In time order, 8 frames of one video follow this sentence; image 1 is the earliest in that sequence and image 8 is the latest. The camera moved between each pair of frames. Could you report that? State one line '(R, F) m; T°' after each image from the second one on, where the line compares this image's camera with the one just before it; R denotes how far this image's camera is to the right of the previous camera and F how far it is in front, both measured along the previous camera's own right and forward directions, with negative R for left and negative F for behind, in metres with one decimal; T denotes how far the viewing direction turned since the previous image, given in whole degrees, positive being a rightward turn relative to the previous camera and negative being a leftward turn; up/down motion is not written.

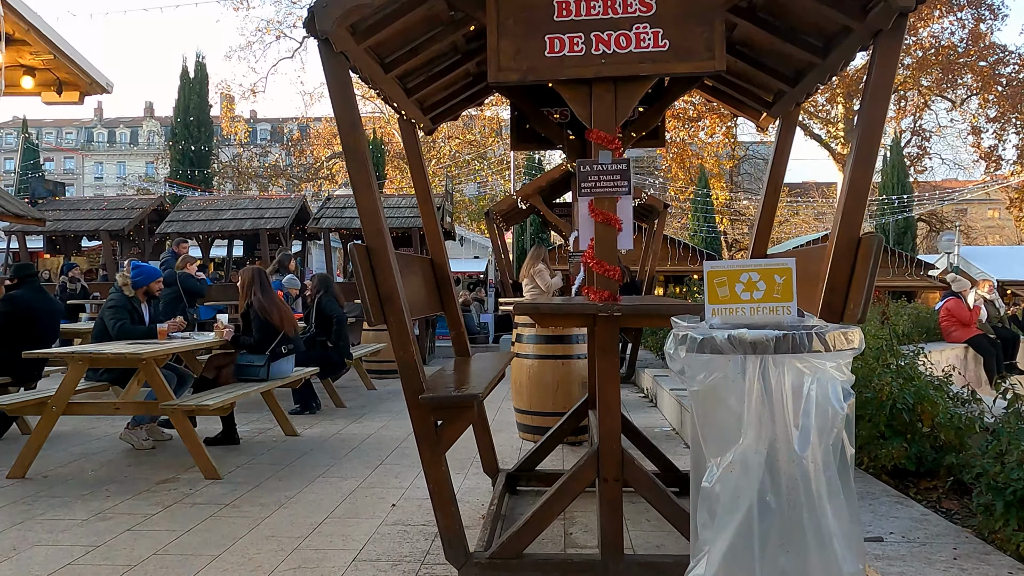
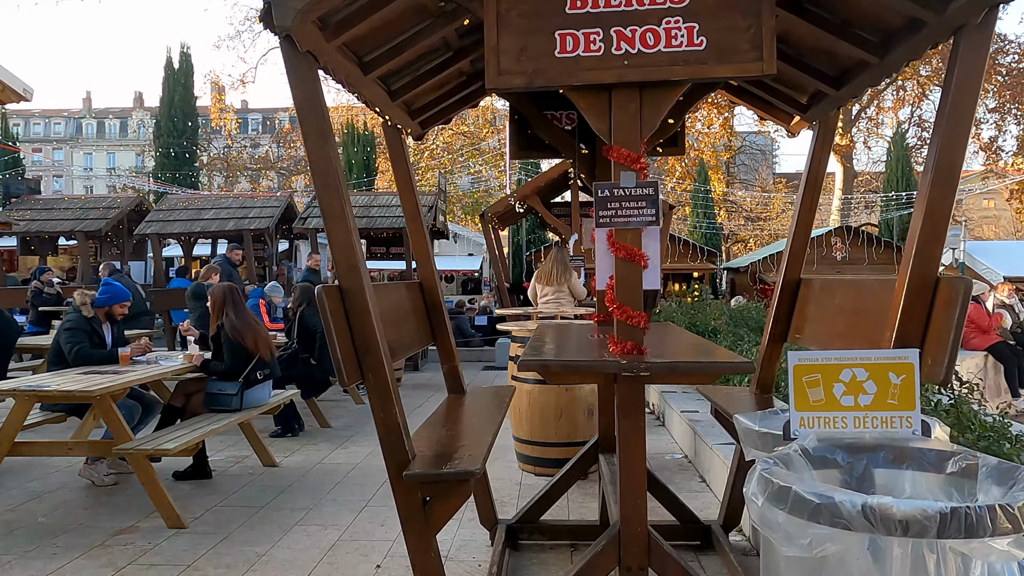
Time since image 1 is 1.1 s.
(0.0, +0.6) m; 0°
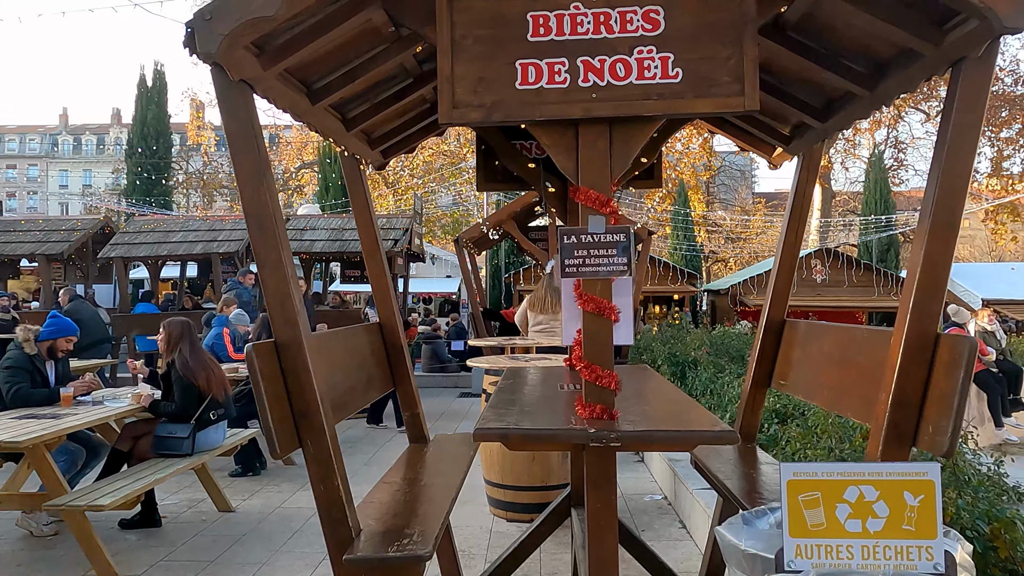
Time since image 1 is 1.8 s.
(+0.1, +0.3) m; +1°
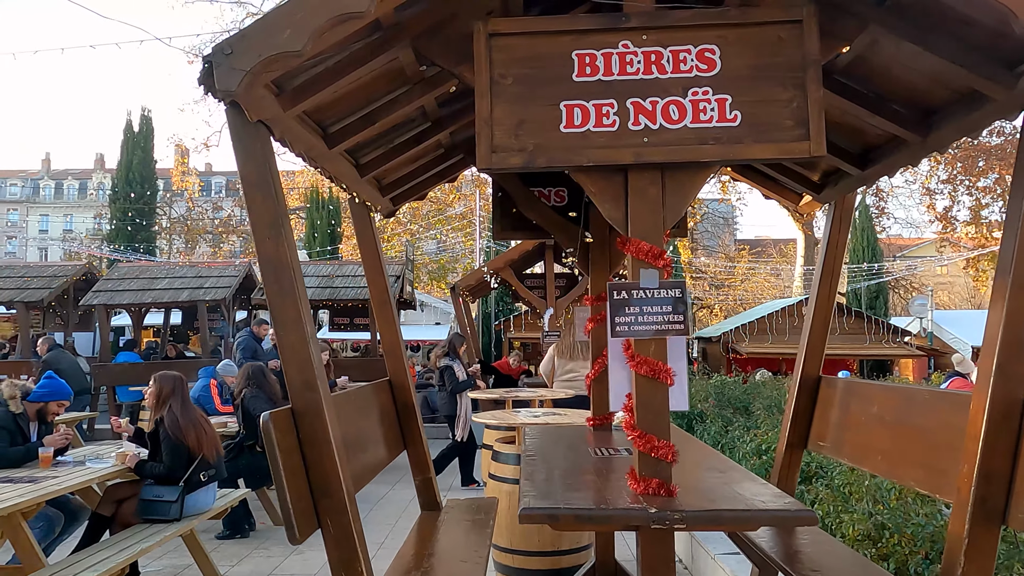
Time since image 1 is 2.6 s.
(-0.2, +0.2) m; +1°
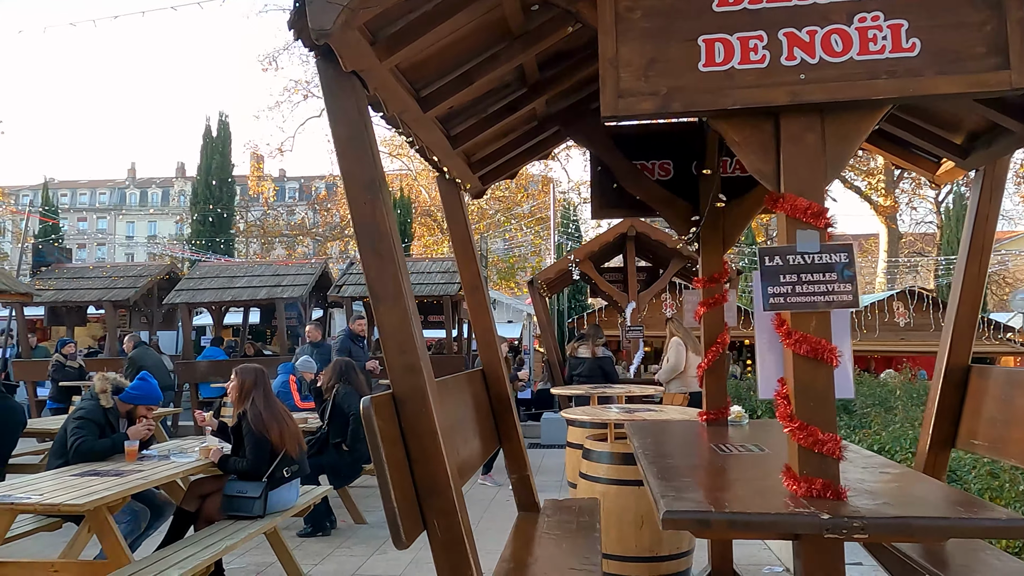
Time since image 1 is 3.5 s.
(-0.2, +0.3) m; -5°
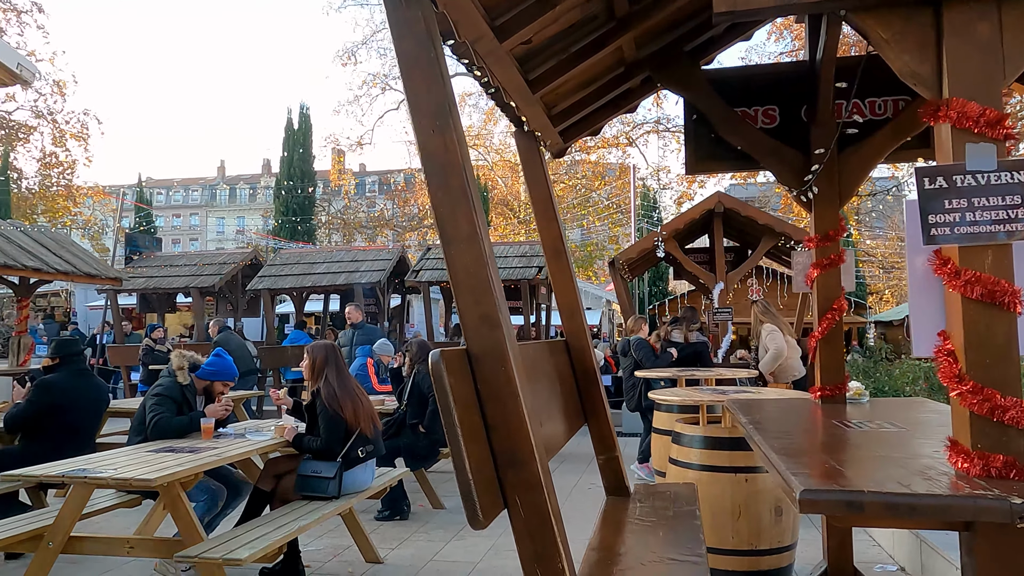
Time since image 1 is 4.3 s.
(0.0, +0.3) m; -6°
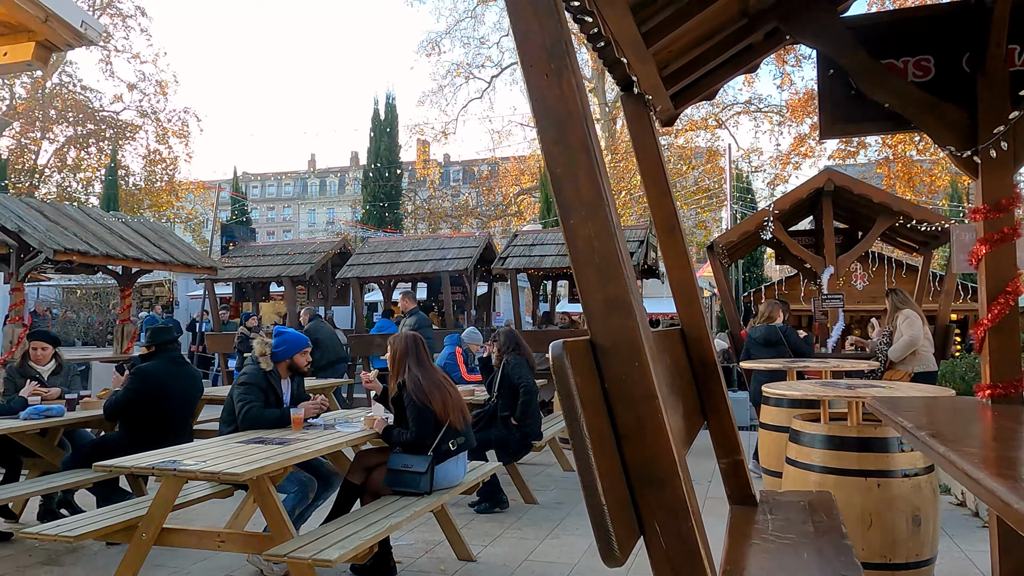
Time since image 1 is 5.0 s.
(-0.1, +0.3) m; -6°
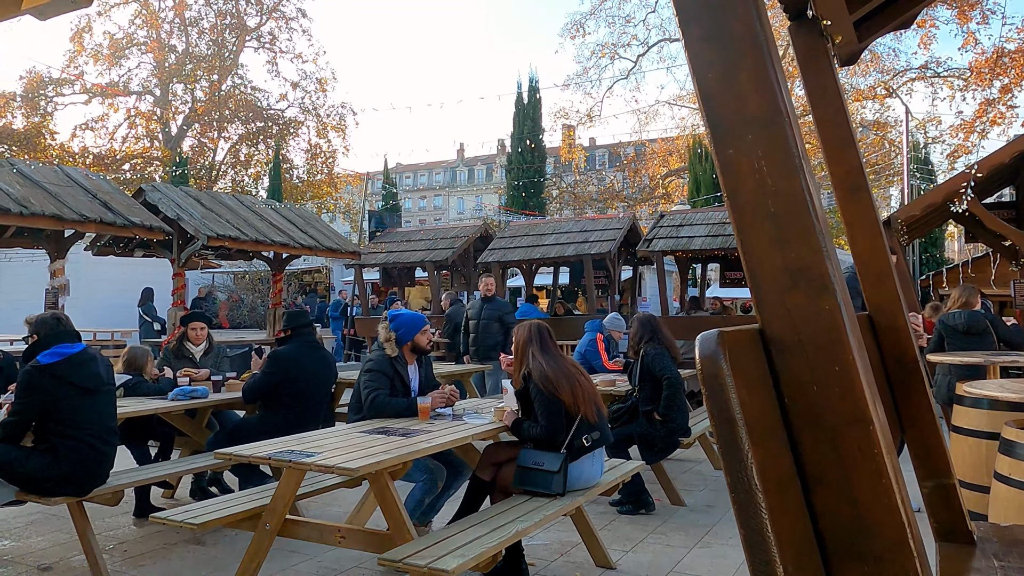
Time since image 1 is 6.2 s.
(0.0, +0.4) m; -11°
